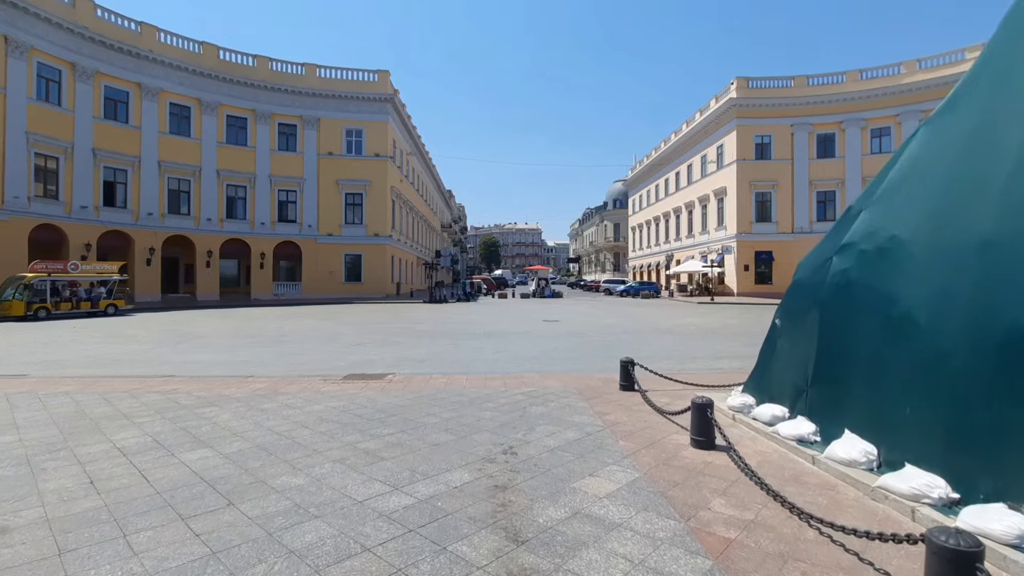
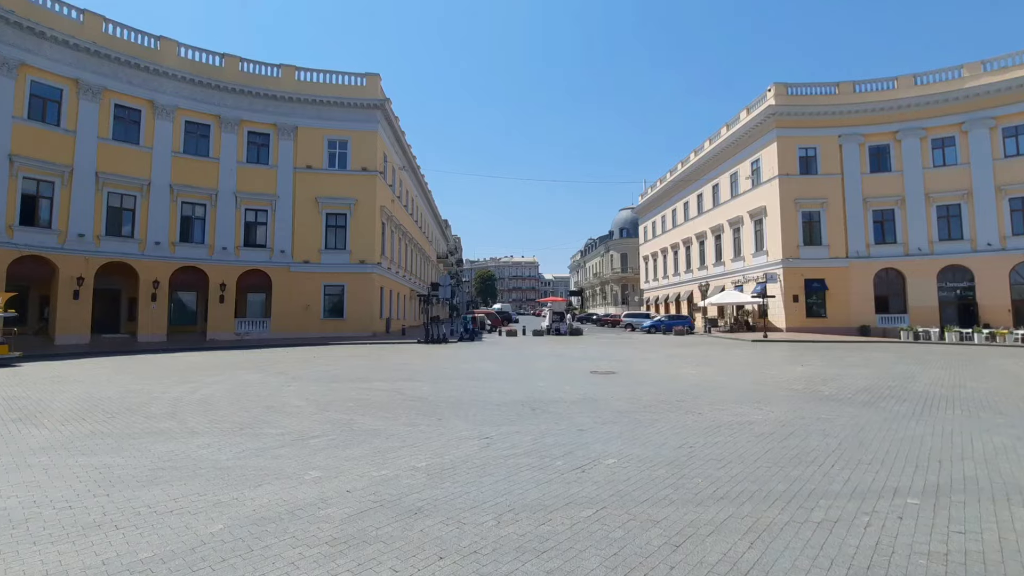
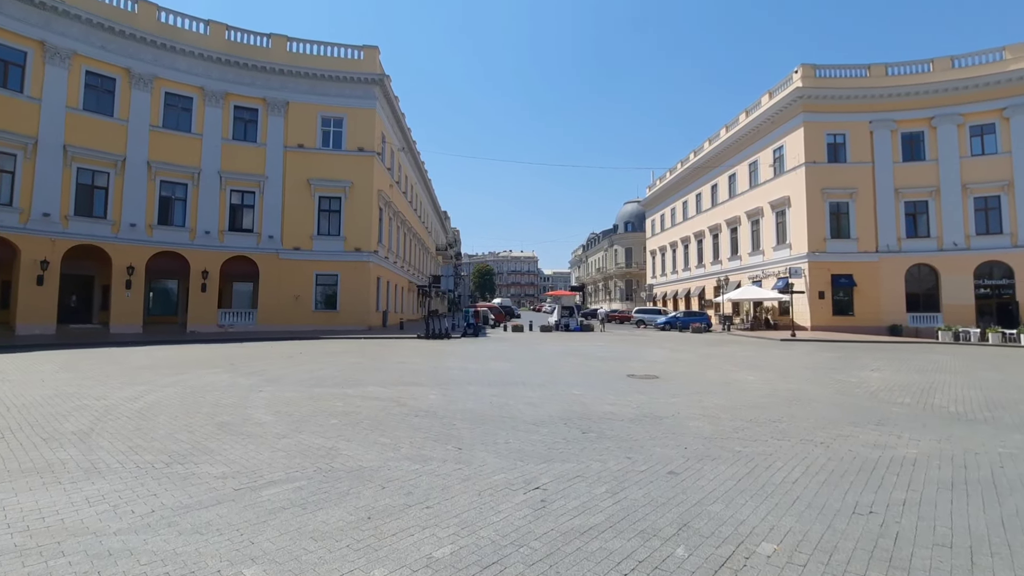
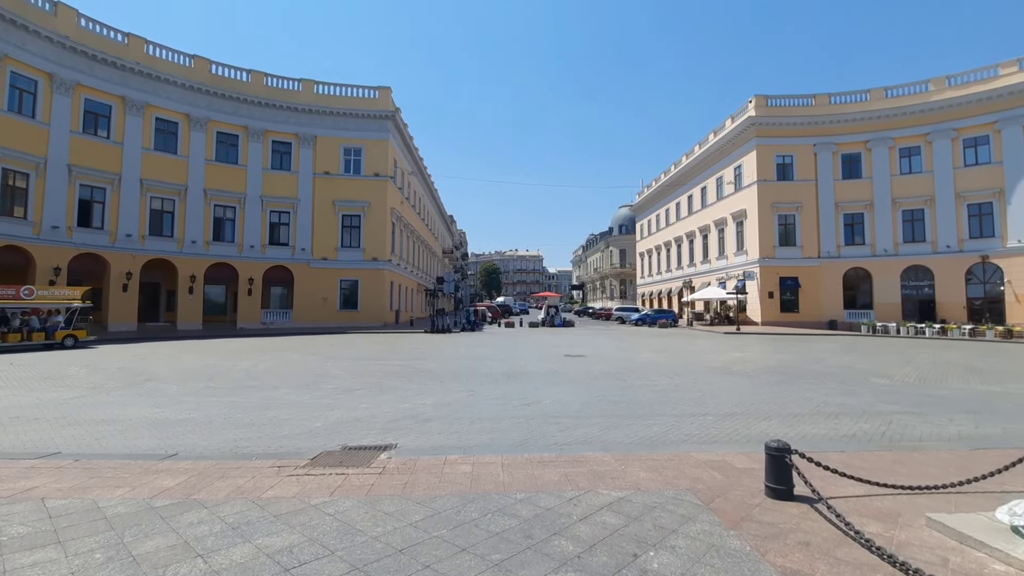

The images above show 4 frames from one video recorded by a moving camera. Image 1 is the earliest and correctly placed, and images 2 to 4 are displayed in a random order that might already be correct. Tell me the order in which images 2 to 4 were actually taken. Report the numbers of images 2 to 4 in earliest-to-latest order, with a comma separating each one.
4, 2, 3
